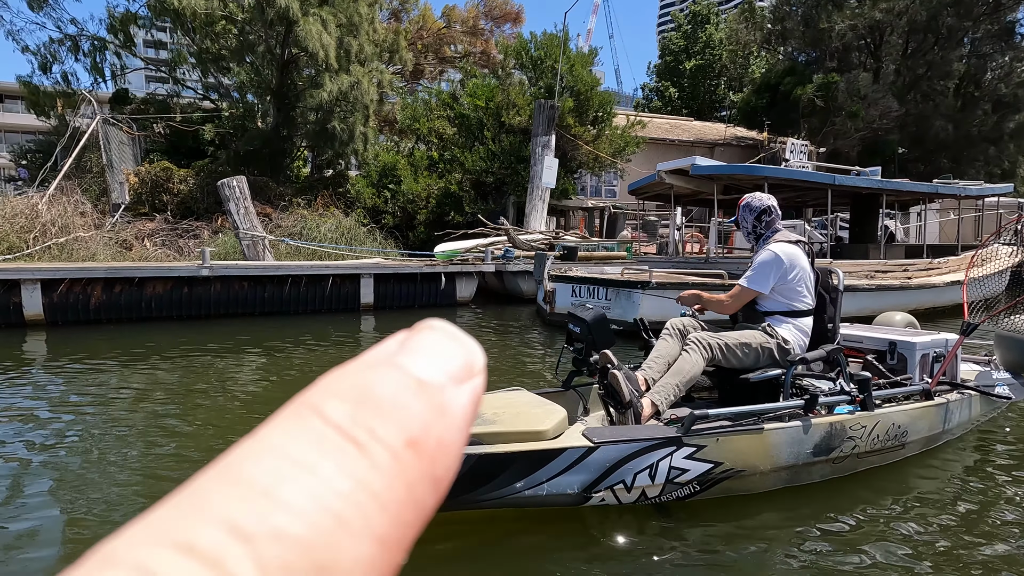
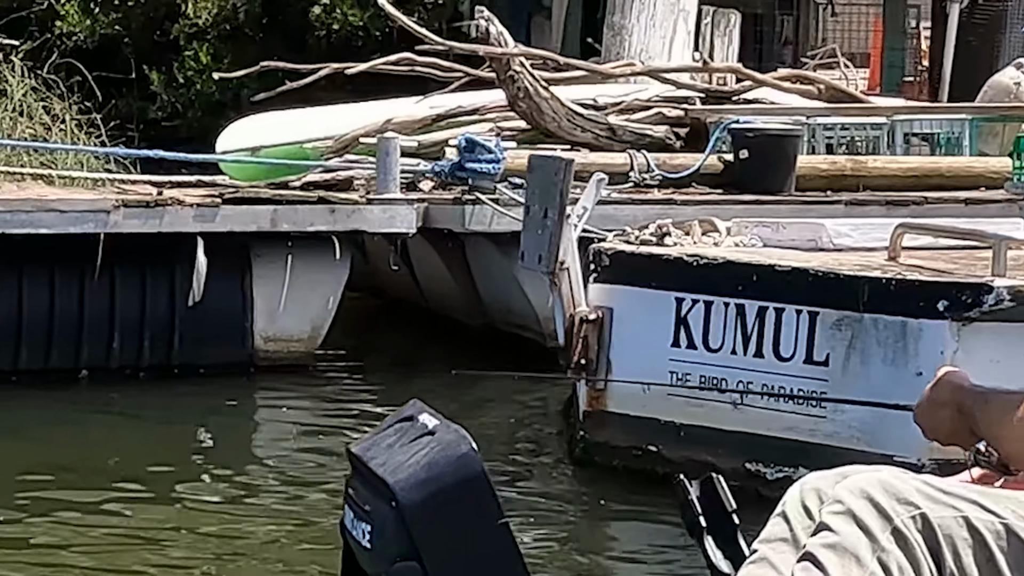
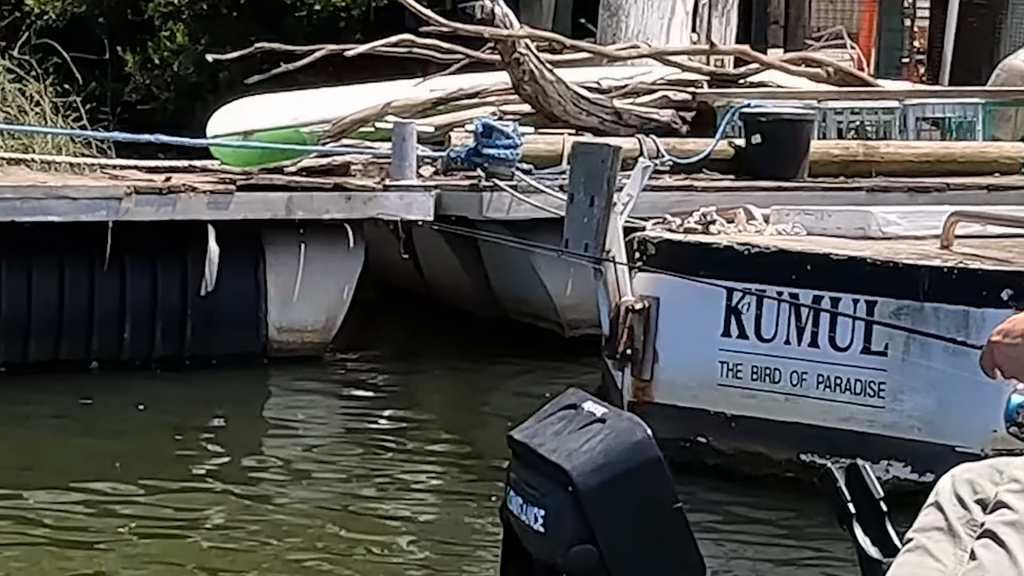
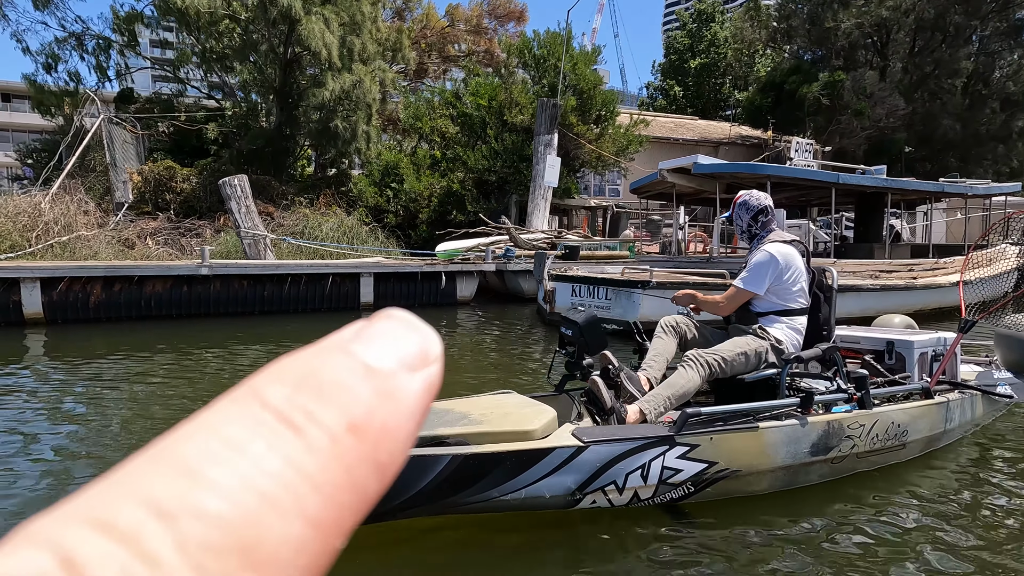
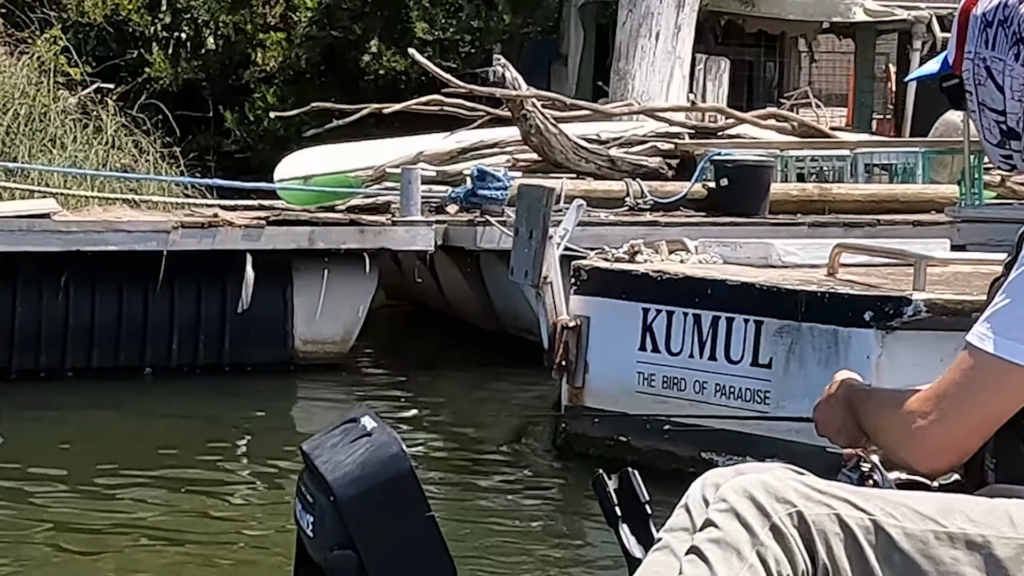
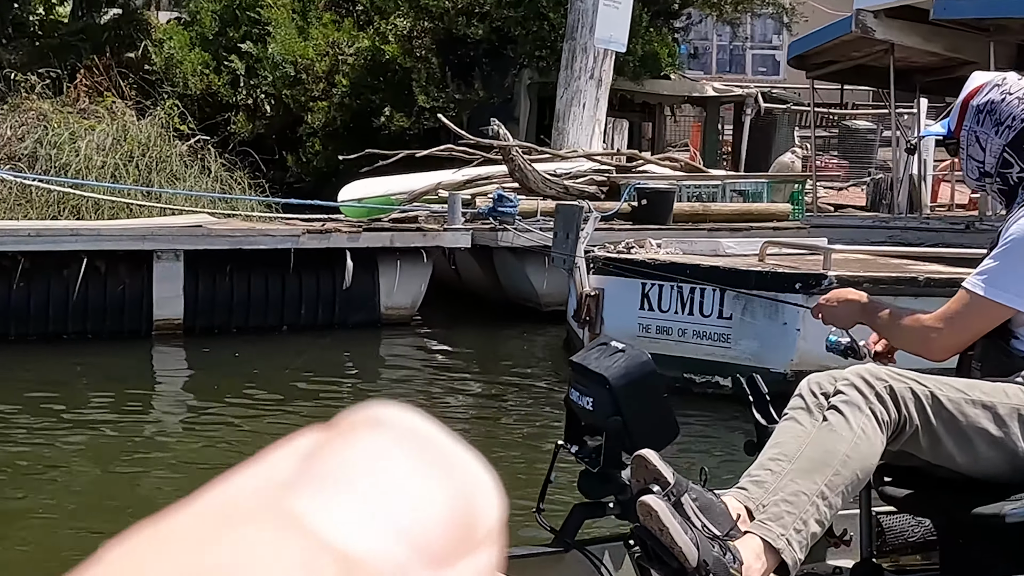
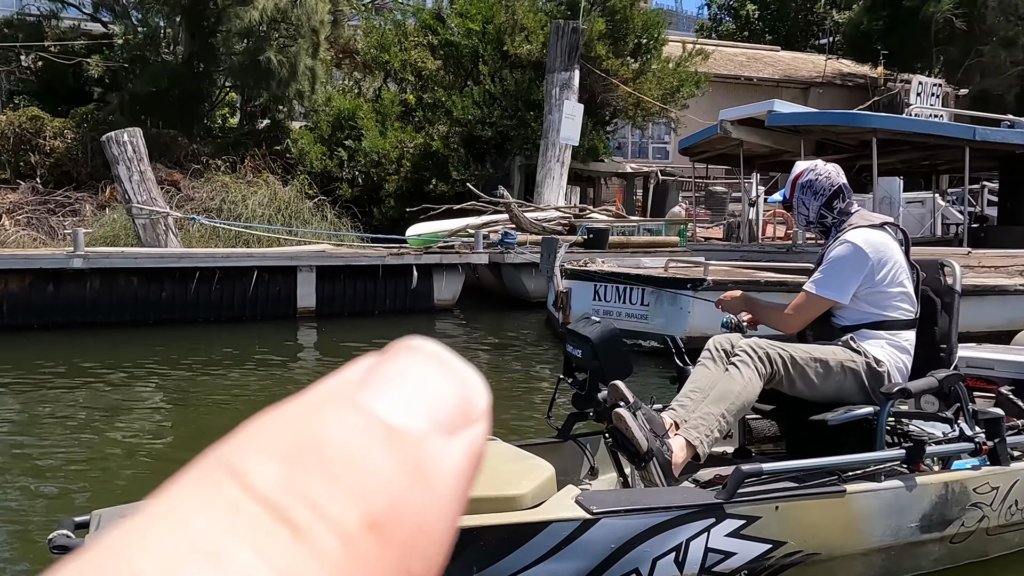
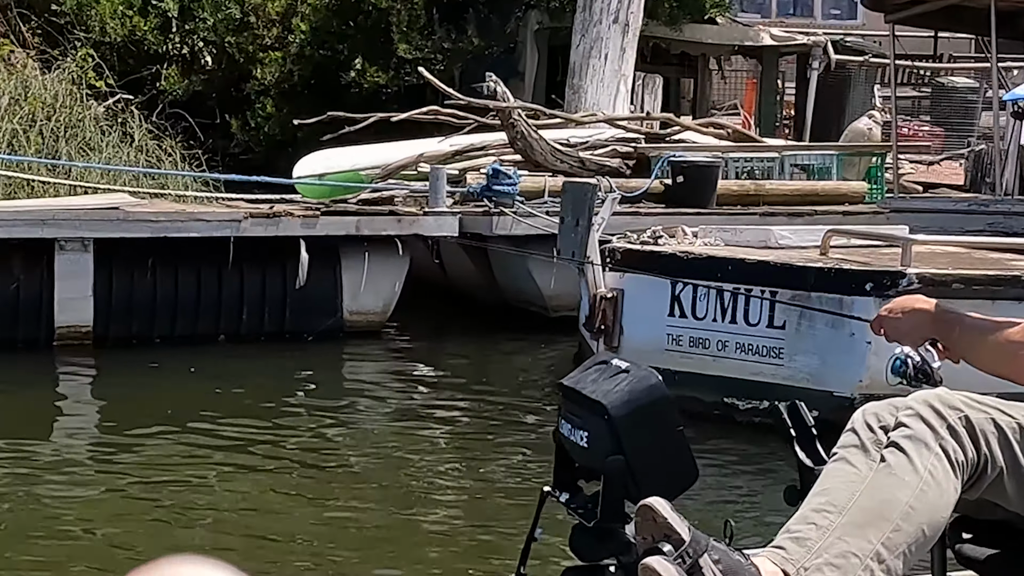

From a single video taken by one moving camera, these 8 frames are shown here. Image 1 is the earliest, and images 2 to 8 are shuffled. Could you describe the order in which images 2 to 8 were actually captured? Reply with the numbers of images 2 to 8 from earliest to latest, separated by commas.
4, 7, 6, 8, 3, 2, 5
